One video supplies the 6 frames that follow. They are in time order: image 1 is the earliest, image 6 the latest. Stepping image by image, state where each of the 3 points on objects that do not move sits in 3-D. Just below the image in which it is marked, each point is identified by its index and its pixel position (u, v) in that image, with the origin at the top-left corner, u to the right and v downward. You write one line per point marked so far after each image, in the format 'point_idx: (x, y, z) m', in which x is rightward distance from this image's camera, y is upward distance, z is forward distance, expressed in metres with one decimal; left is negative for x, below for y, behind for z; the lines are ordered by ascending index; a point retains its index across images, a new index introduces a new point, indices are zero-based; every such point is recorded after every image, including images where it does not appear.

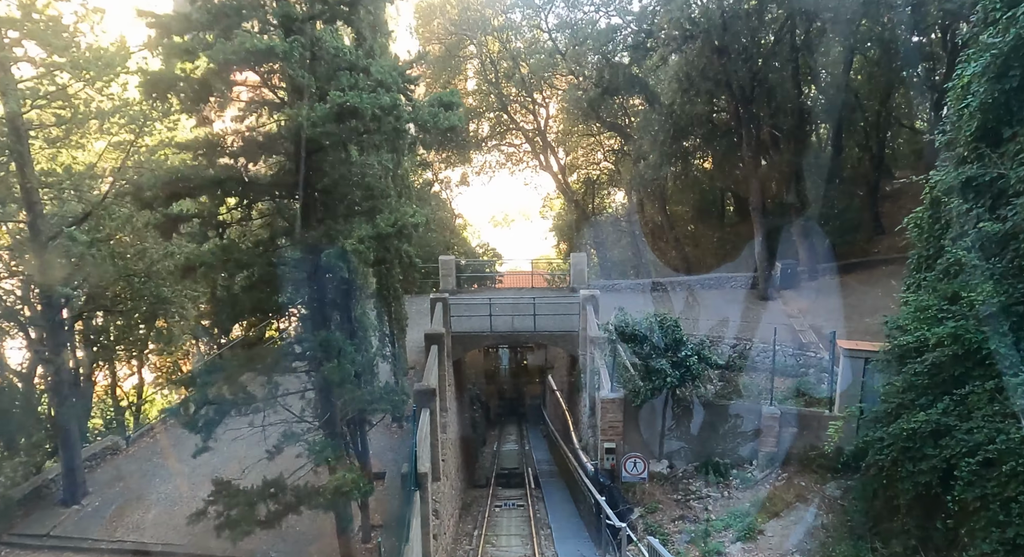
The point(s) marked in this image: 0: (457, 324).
0: (-1.4, -1.2, +15.8) m
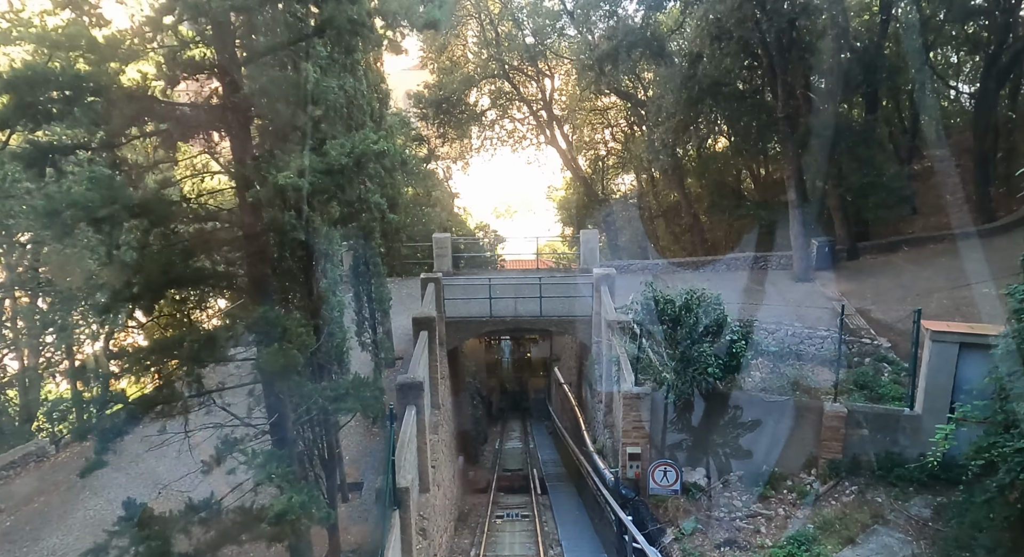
0: (-1.3, -0.7, +13.9) m
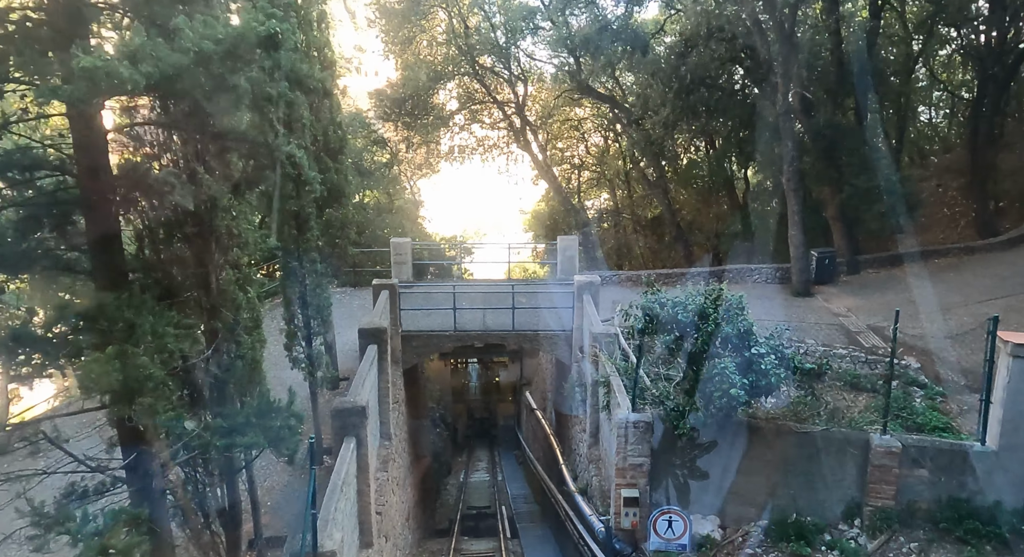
0: (-2.0, -0.8, +12.0) m
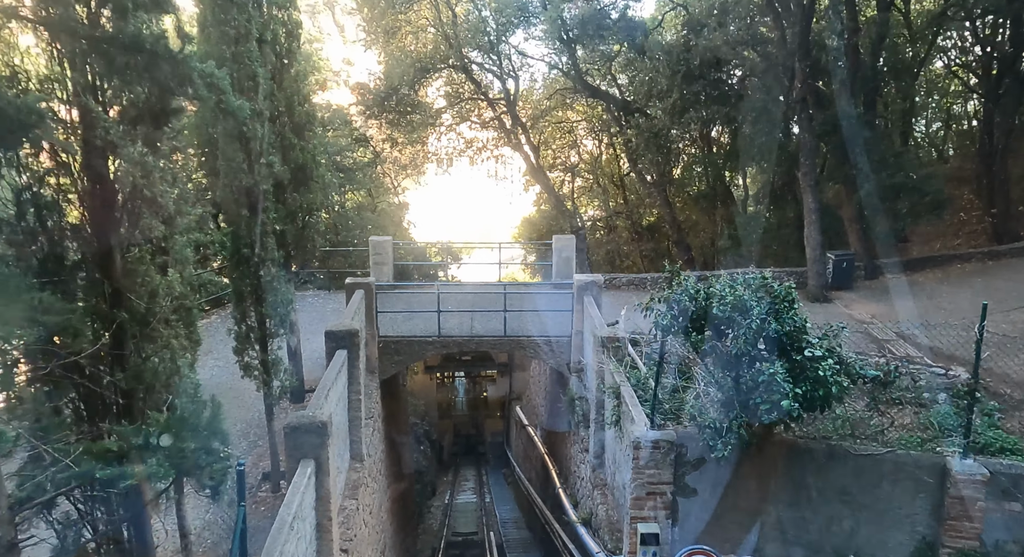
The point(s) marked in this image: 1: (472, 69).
0: (-2.1, -0.8, +10.6) m
1: (-1.3, +6.7, +19.8) m
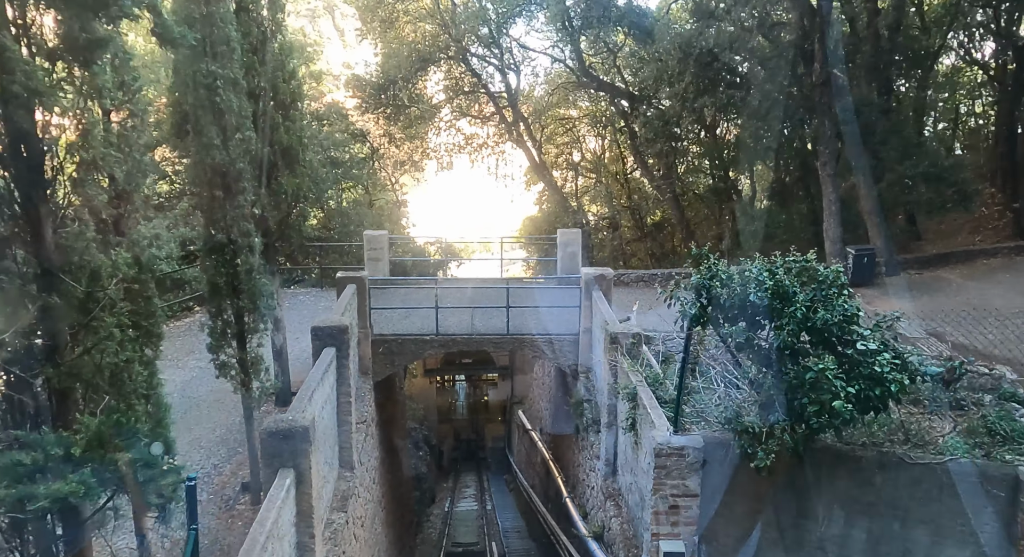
0: (-2.0, -0.7, +9.9) m
1: (-1.2, +6.7, +19.1) m
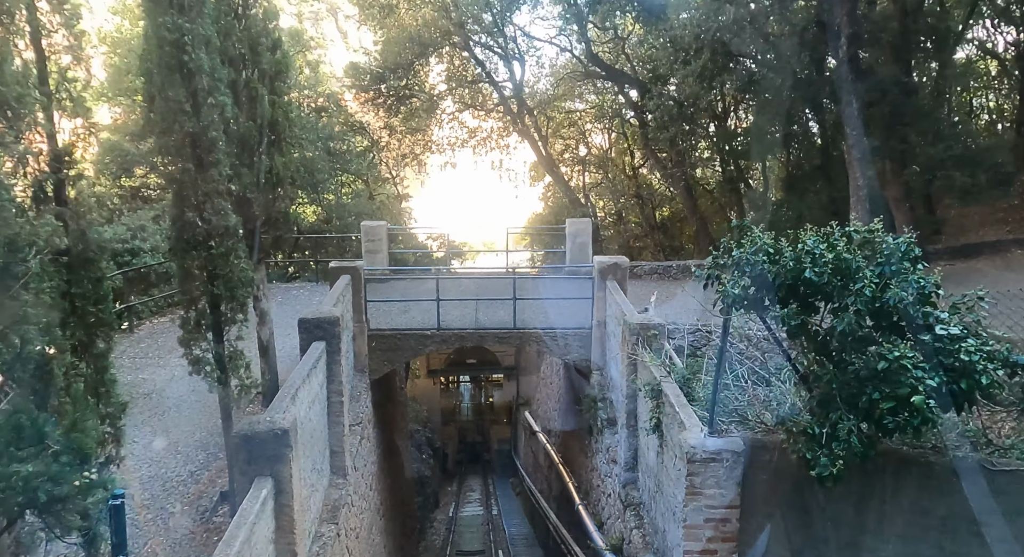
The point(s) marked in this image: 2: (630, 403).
0: (-1.9, -0.6, +9.3) m
1: (-1.1, +6.8, +18.4) m
2: (+1.3, -1.4, +6.9) m
